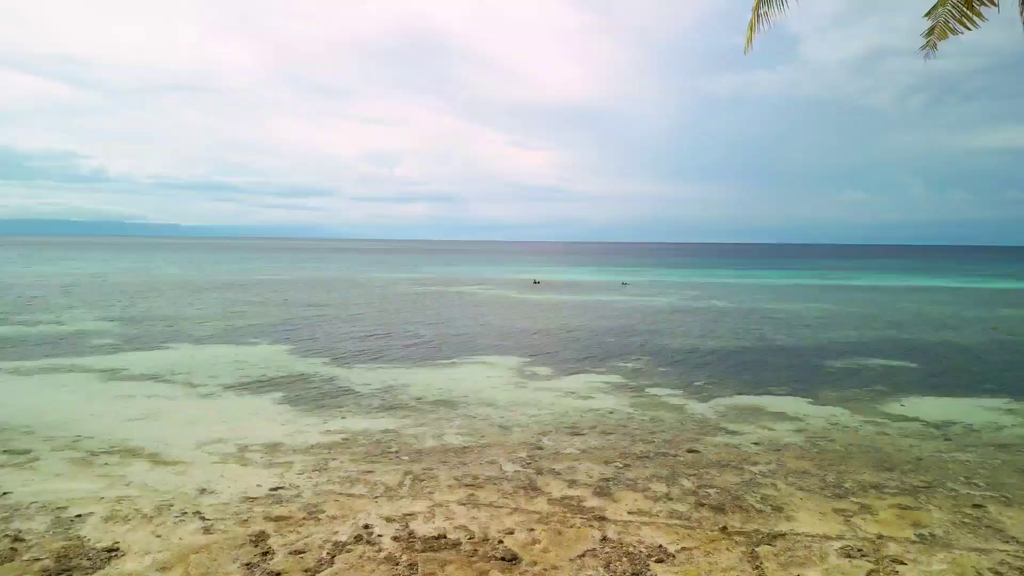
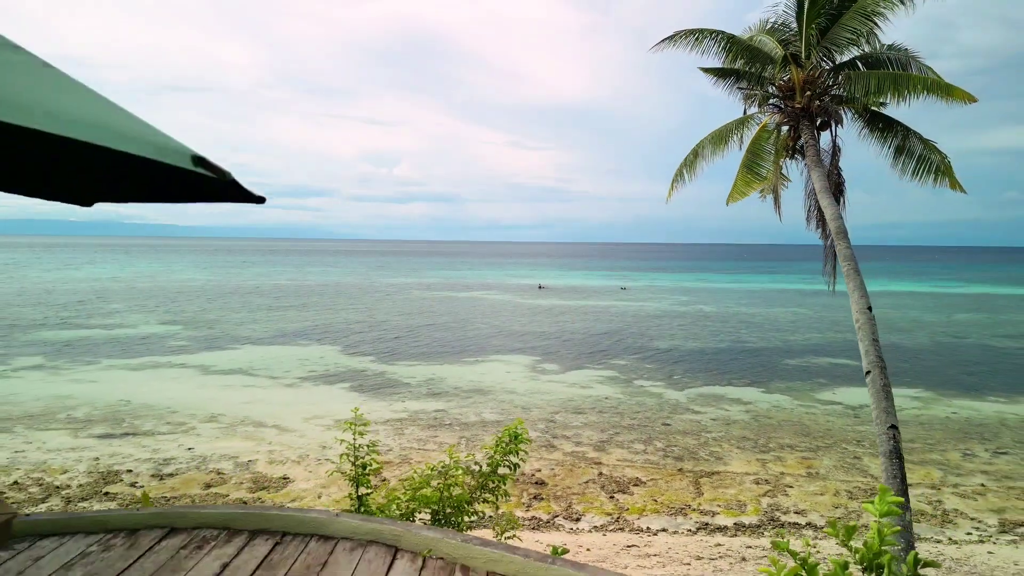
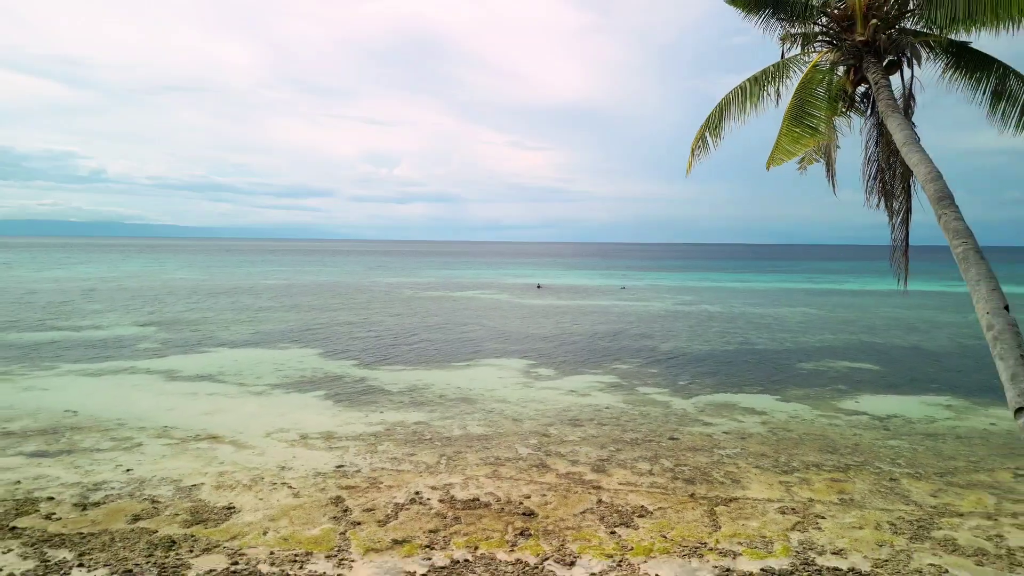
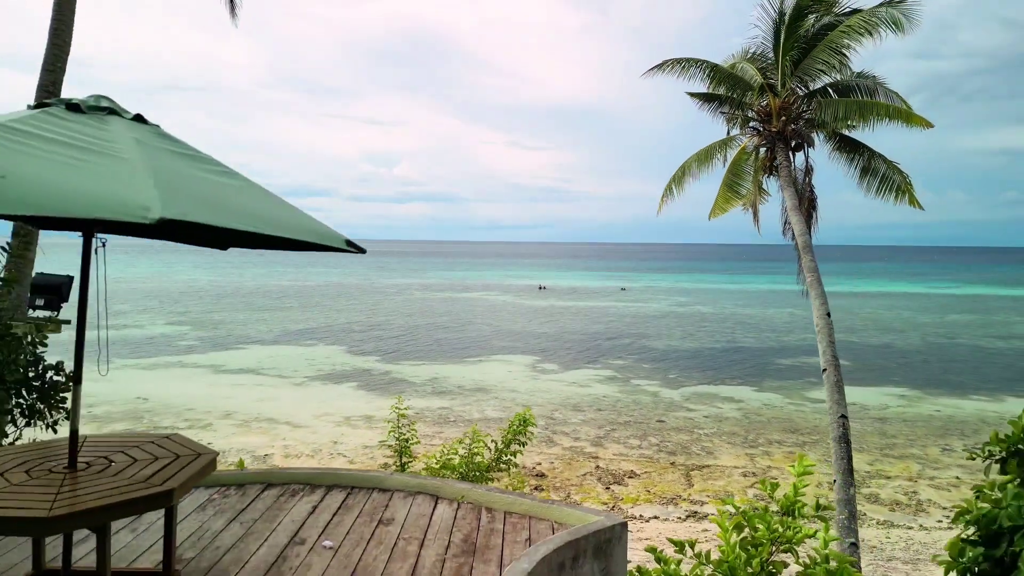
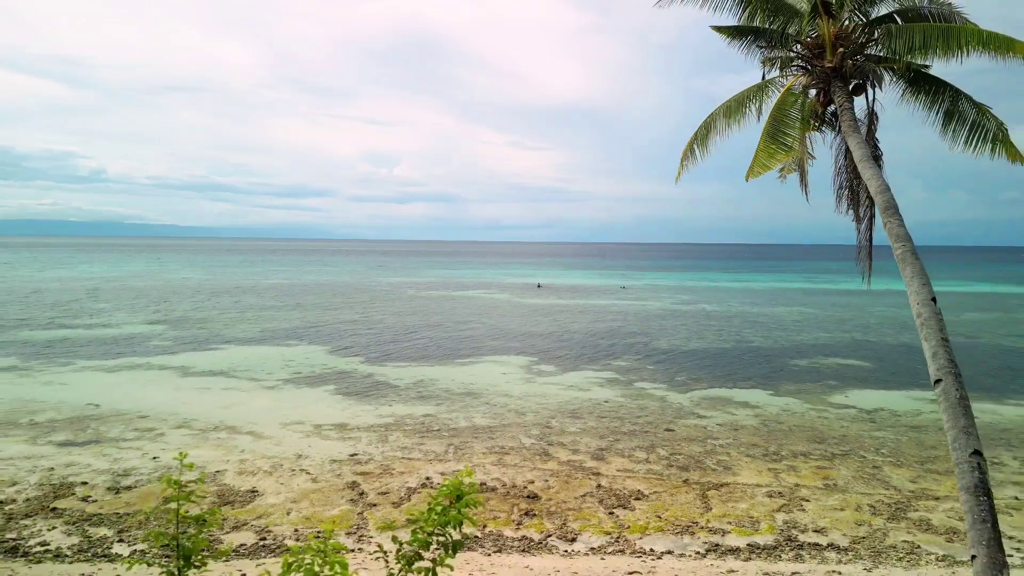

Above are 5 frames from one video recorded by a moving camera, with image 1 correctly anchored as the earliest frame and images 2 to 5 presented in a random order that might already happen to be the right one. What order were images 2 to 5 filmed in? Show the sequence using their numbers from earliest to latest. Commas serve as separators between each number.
3, 5, 2, 4
